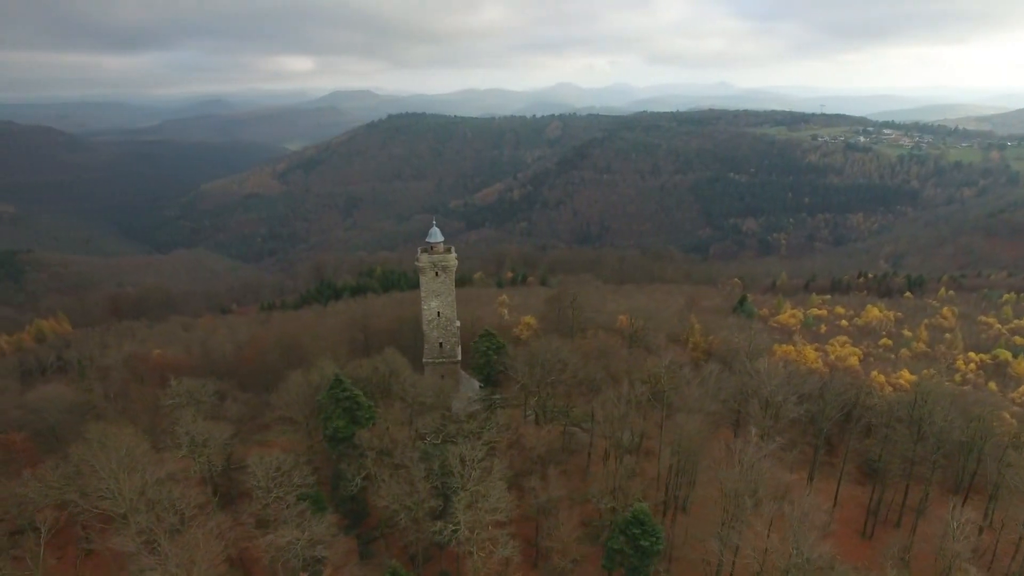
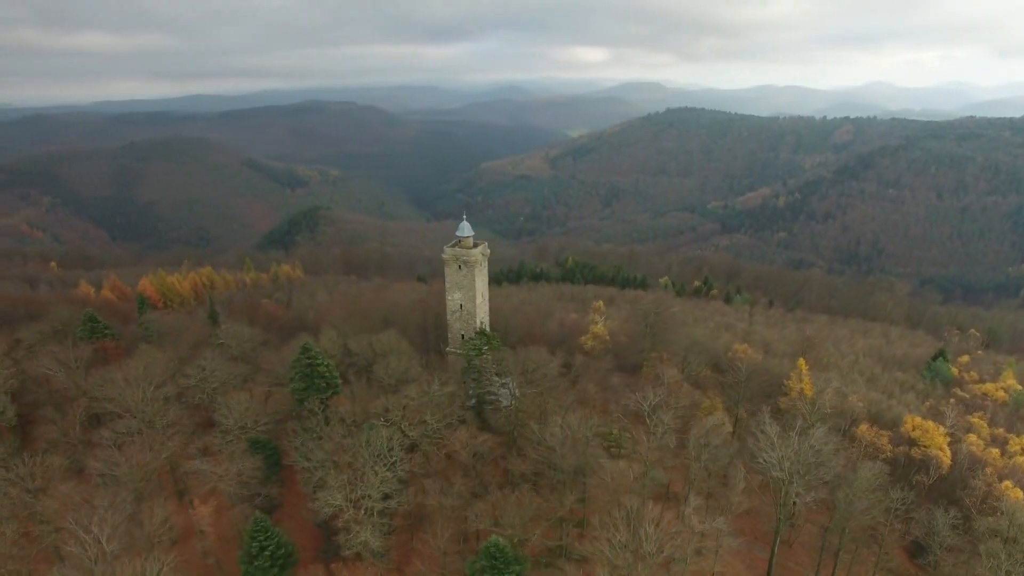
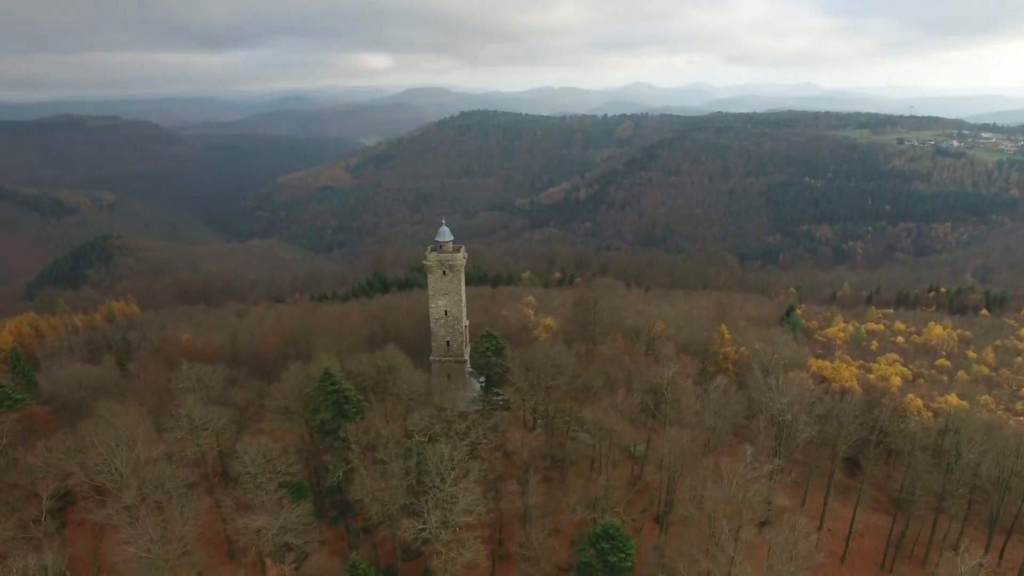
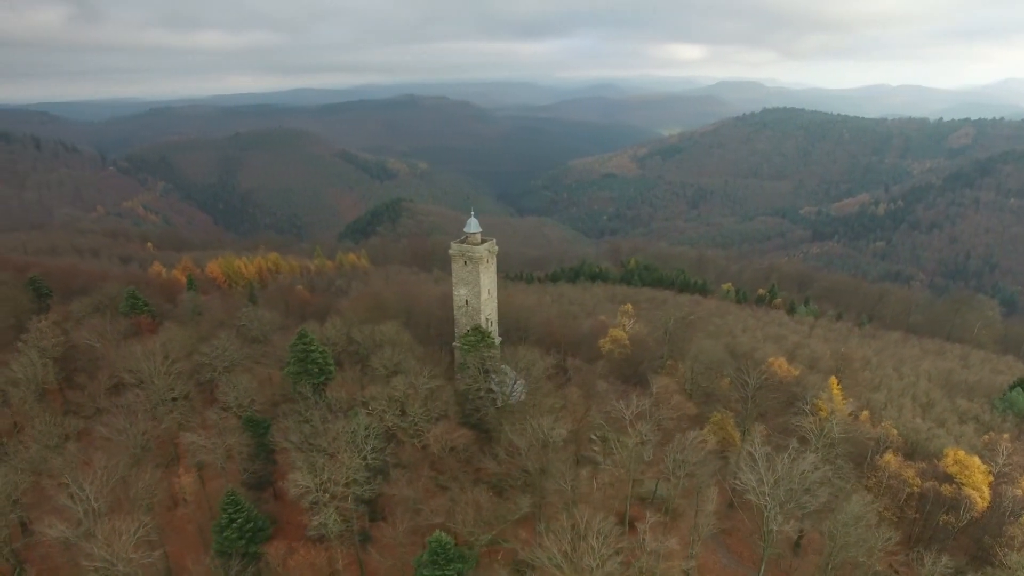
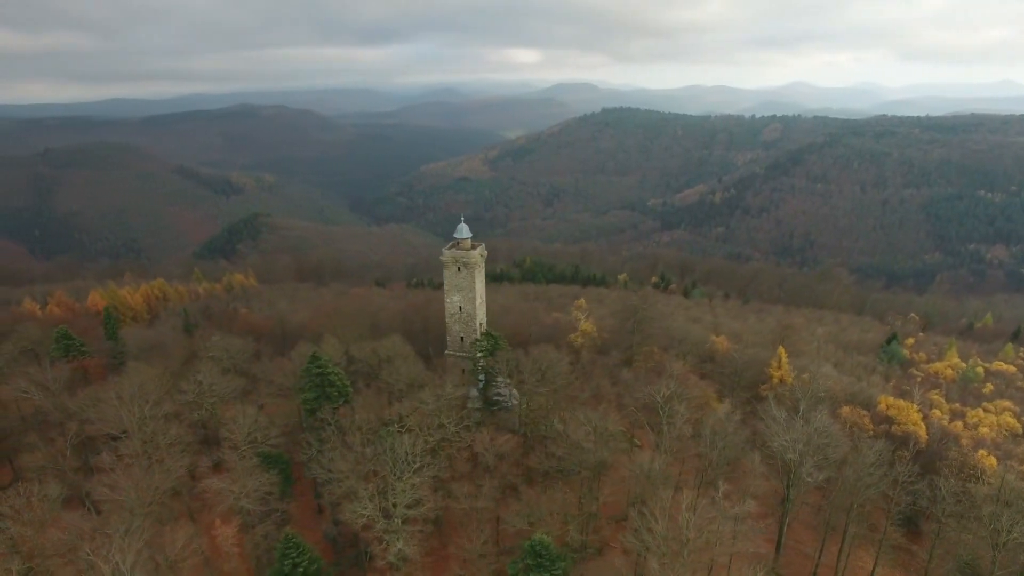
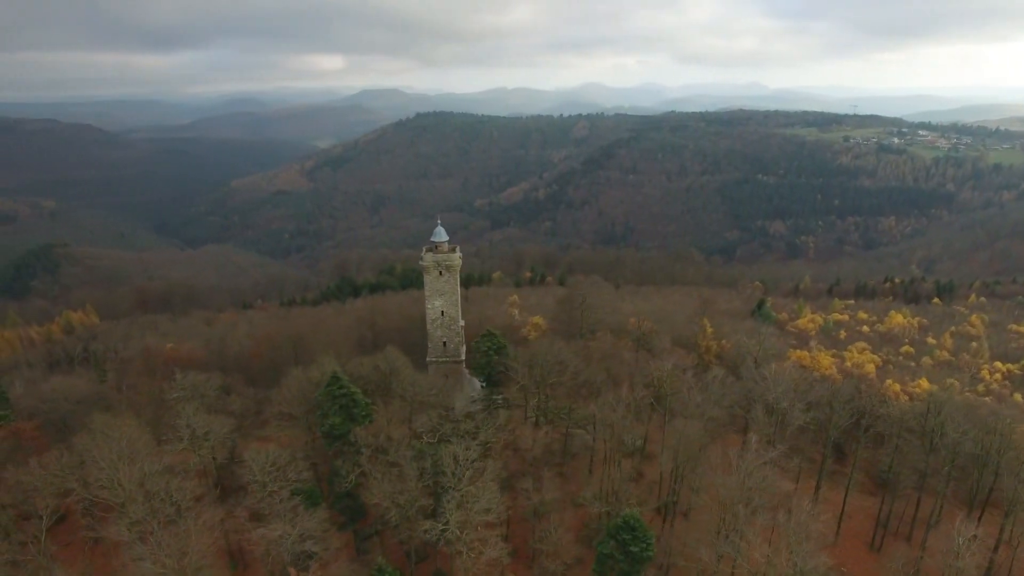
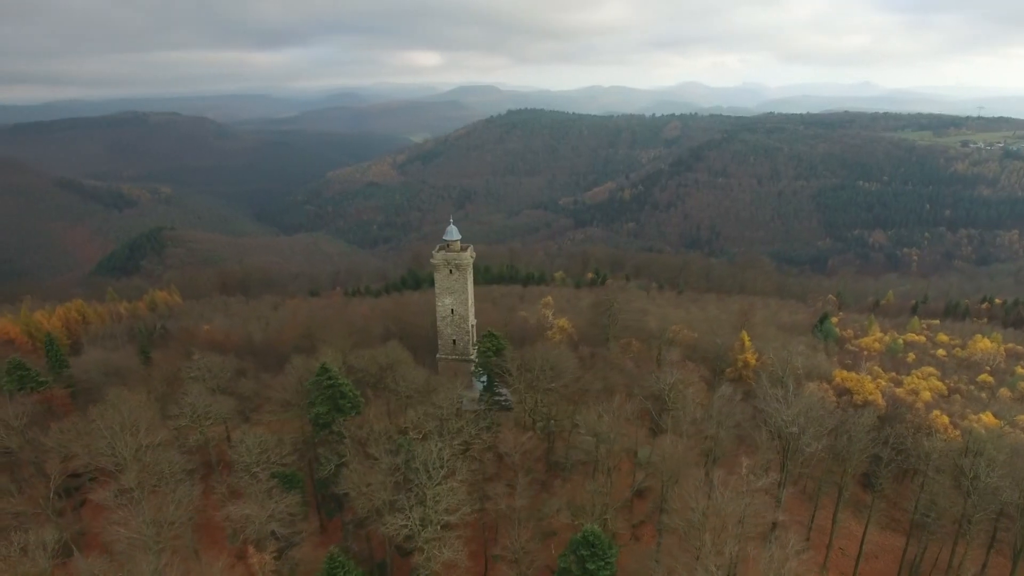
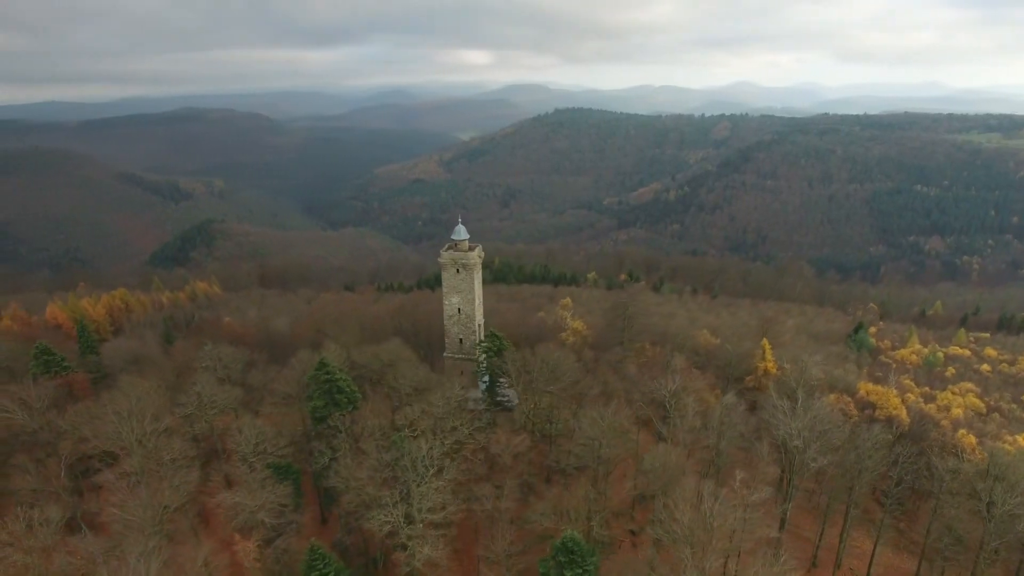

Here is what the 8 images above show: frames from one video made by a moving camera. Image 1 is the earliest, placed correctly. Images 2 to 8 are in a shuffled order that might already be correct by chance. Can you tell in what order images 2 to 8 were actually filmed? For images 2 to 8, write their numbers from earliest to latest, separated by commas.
6, 3, 7, 8, 5, 2, 4
